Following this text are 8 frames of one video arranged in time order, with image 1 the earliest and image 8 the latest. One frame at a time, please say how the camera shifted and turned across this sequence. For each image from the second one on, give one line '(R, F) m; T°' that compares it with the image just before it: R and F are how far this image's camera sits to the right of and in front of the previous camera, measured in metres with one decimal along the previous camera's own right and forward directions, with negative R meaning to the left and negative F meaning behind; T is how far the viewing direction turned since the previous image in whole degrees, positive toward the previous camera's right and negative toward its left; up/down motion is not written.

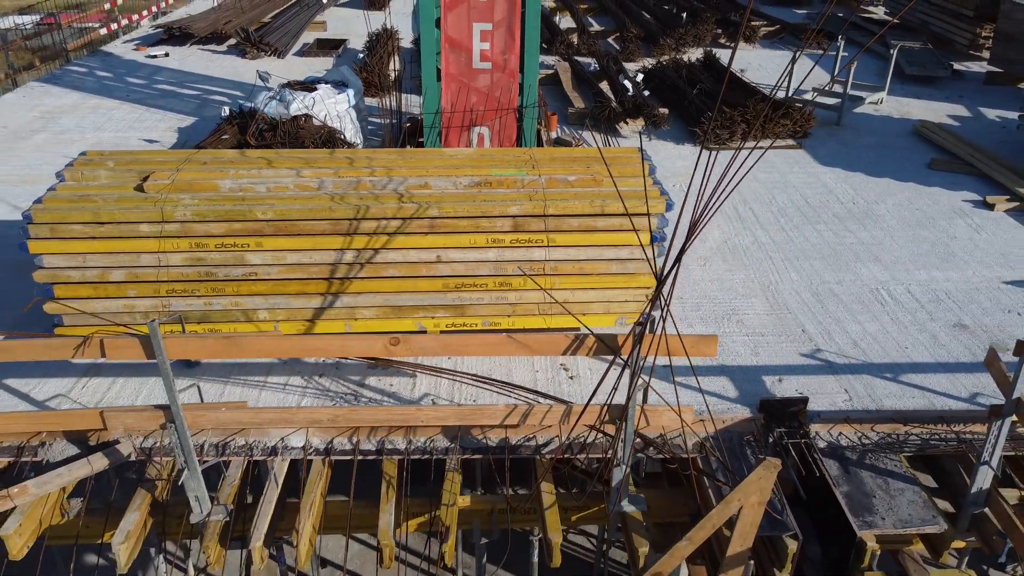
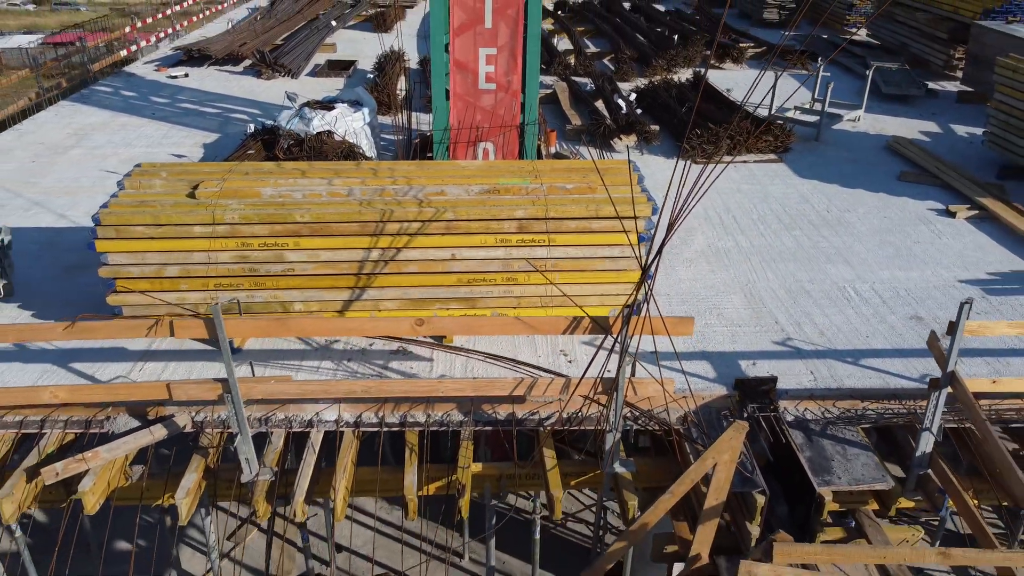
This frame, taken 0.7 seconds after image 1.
(-0.1, -0.7) m; 0°
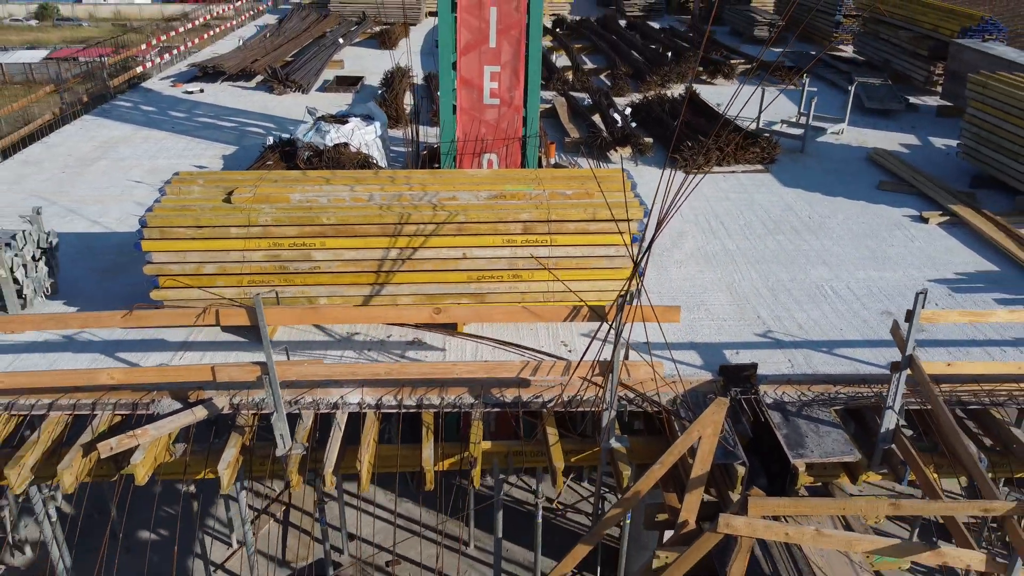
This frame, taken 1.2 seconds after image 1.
(-0.1, -0.6) m; 0°
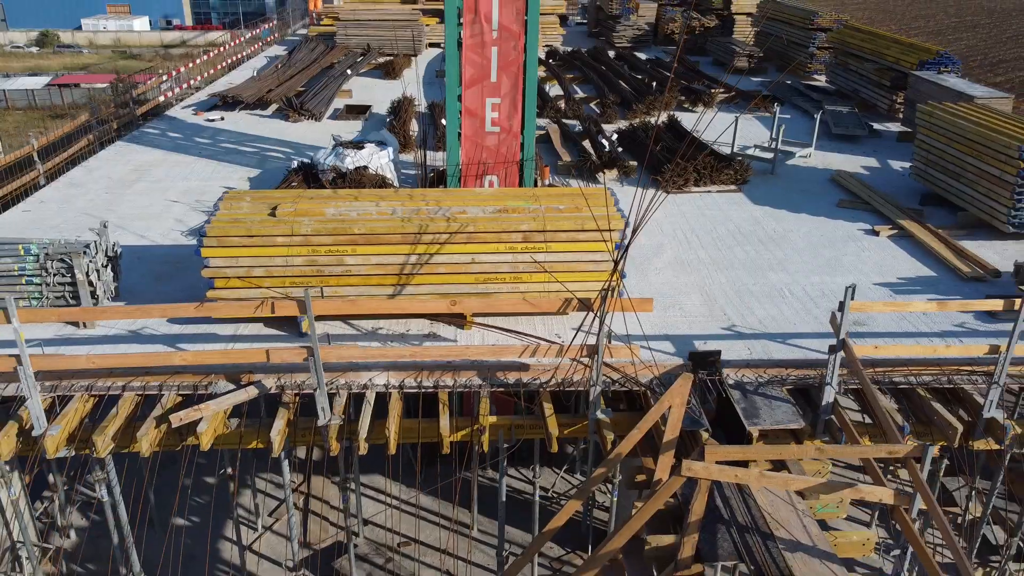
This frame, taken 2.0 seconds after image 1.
(-0.1, -1.1) m; 0°
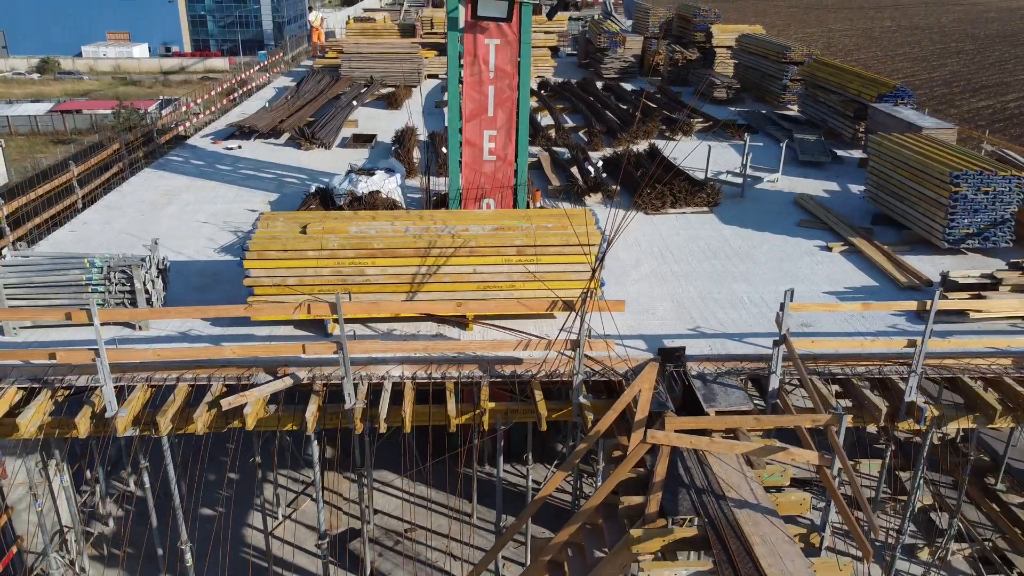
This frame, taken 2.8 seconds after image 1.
(0.0, -1.2) m; 0°
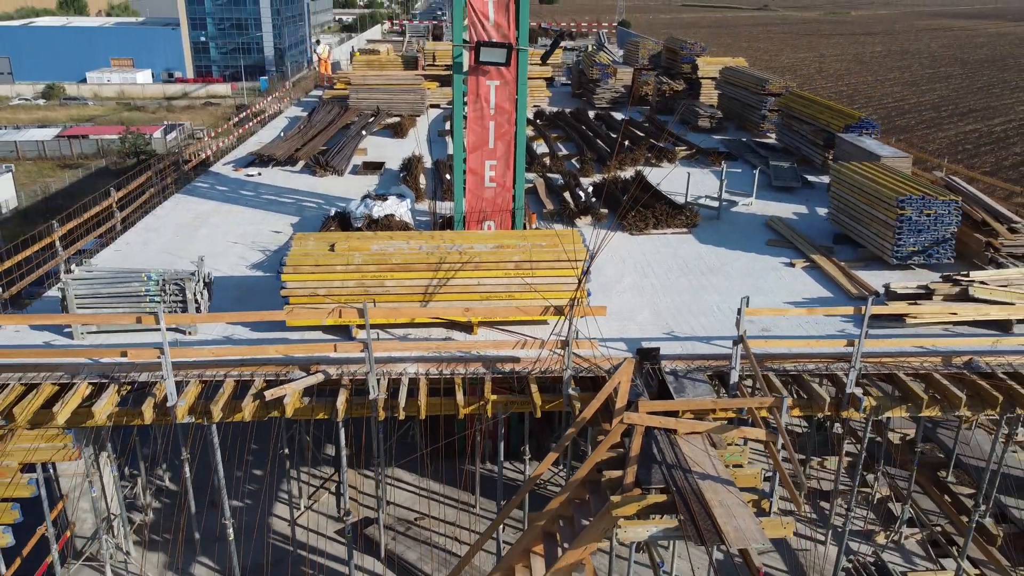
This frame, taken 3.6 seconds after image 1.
(0.0, -1.4) m; 0°
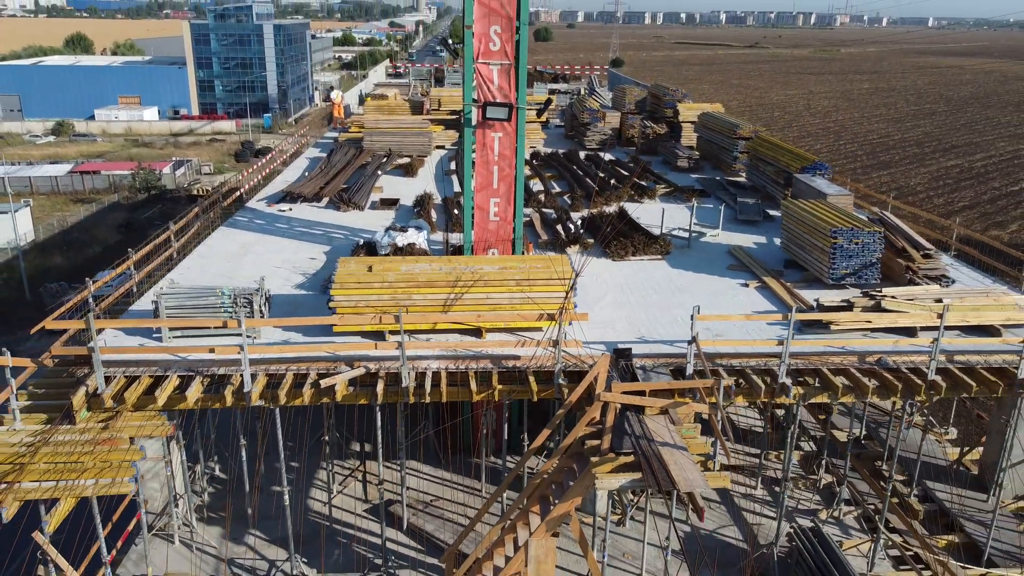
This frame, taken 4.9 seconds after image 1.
(-0.1, -2.5) m; 0°
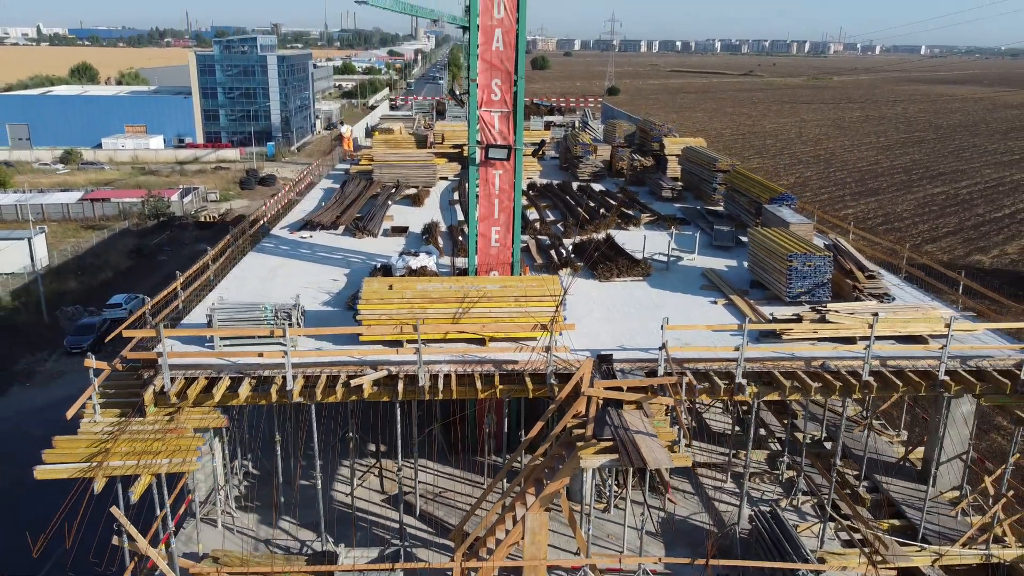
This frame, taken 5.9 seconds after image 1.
(0.0, -2.2) m; 0°
